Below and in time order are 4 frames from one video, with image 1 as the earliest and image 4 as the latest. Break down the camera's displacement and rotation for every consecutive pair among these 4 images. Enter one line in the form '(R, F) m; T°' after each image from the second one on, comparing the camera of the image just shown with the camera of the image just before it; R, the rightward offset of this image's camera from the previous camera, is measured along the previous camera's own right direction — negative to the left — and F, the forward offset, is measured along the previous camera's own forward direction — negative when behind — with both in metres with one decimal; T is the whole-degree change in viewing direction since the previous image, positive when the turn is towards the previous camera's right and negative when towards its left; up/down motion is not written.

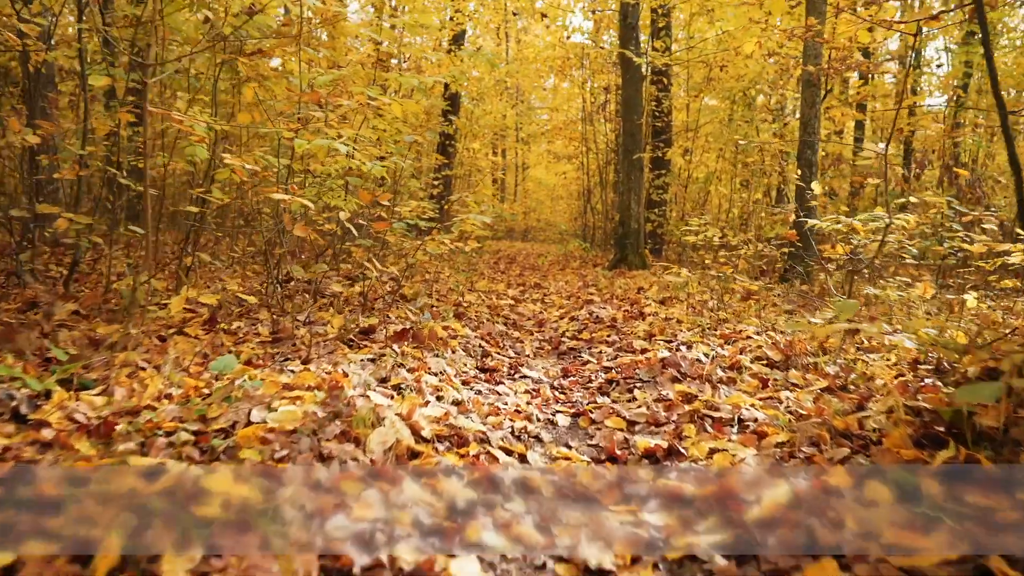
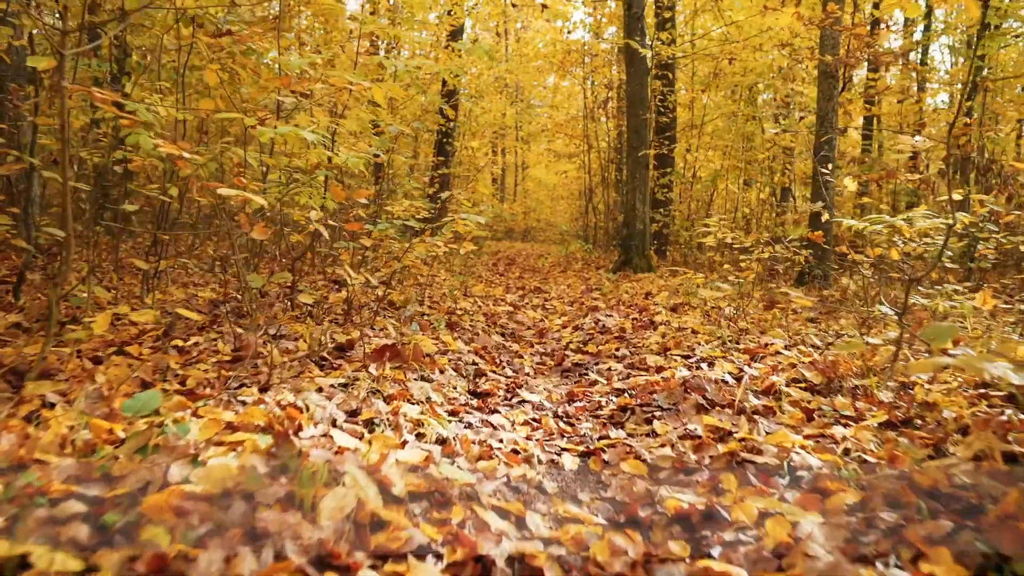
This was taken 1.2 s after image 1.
(0.0, +0.5) m; 0°
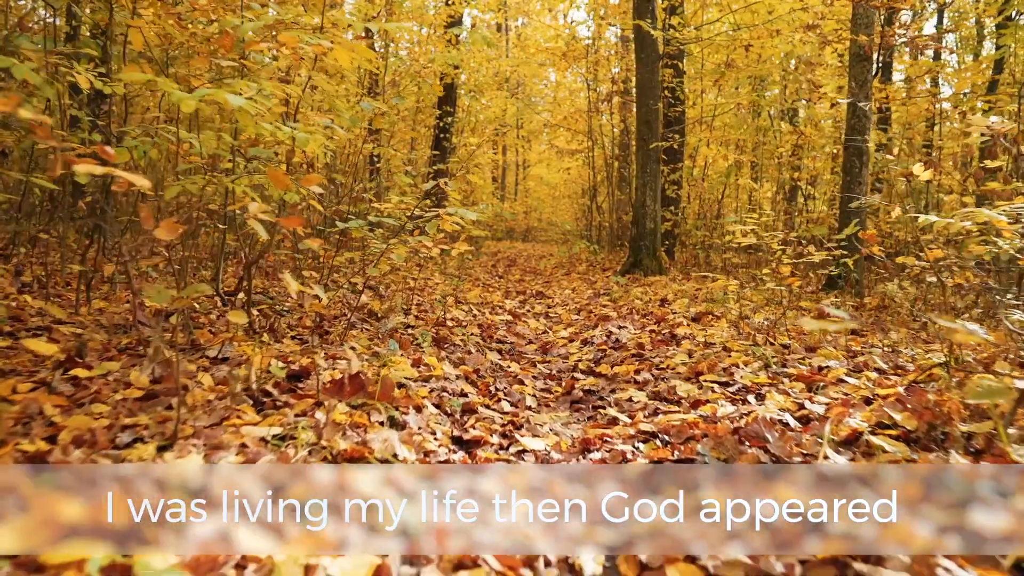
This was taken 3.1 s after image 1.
(0.0, +0.7) m; 0°
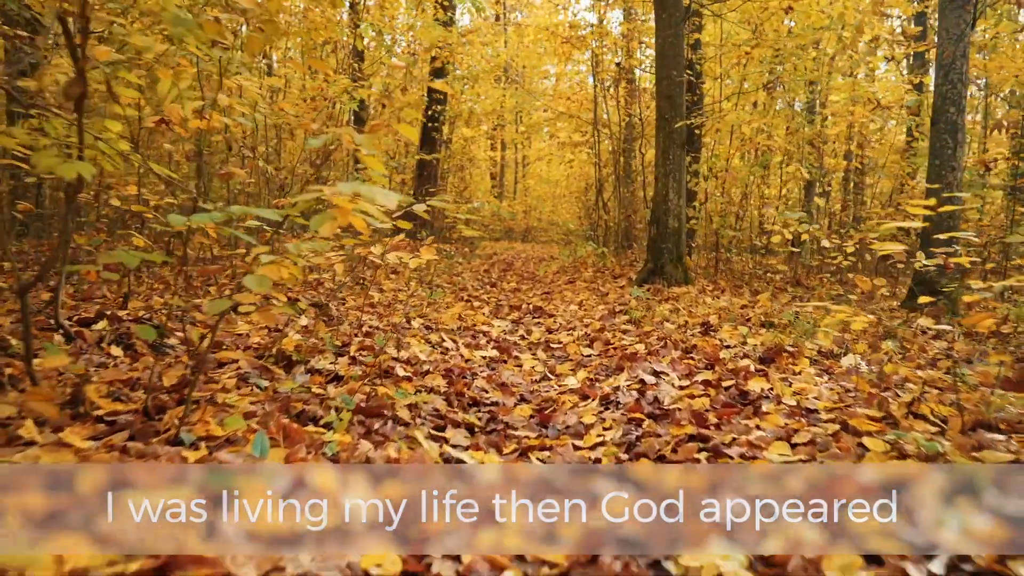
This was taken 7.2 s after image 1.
(+0.1, +1.6) m; 0°
